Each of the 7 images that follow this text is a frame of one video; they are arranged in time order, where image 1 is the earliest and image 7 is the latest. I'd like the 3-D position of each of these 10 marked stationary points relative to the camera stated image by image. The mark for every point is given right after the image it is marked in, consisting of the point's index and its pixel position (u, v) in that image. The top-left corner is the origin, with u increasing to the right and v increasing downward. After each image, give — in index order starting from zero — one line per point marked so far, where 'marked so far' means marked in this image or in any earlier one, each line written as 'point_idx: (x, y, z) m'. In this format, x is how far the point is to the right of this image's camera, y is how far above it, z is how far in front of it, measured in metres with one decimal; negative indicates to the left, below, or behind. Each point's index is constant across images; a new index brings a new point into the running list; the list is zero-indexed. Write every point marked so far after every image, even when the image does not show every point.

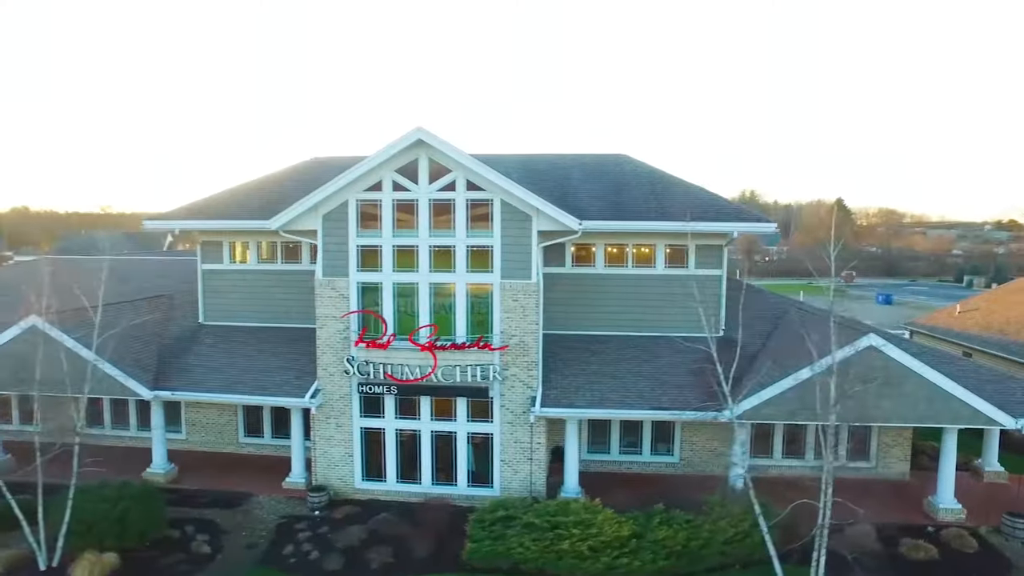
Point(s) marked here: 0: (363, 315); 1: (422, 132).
0: (-3.7, -0.7, +16.3) m
1: (-2.1, +3.7, +15.2) m
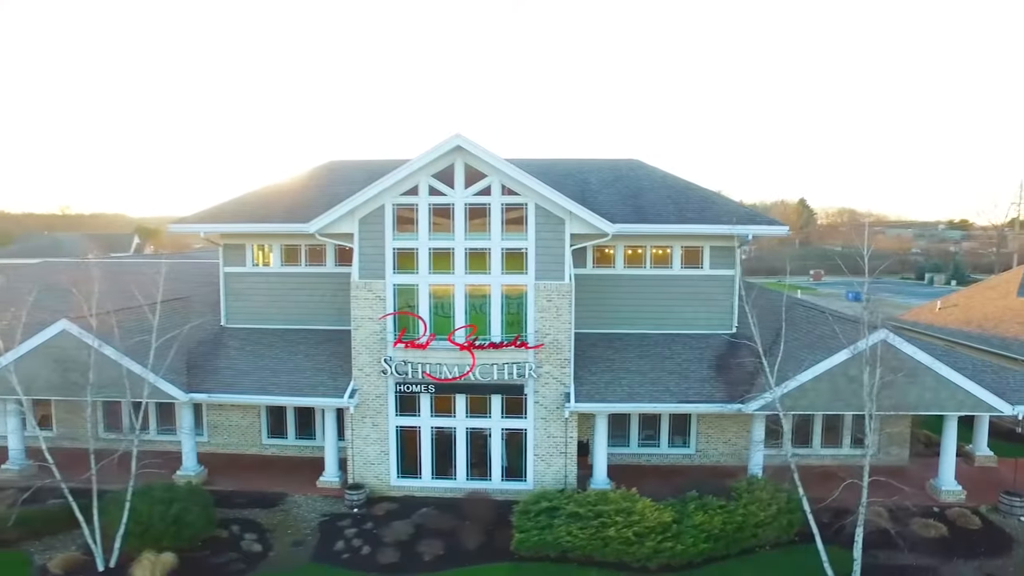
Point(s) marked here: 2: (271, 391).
0: (-2.8, -0.8, +16.7) m
1: (-1.2, +3.6, +15.7) m
2: (-6.3, -2.8, +17.3) m
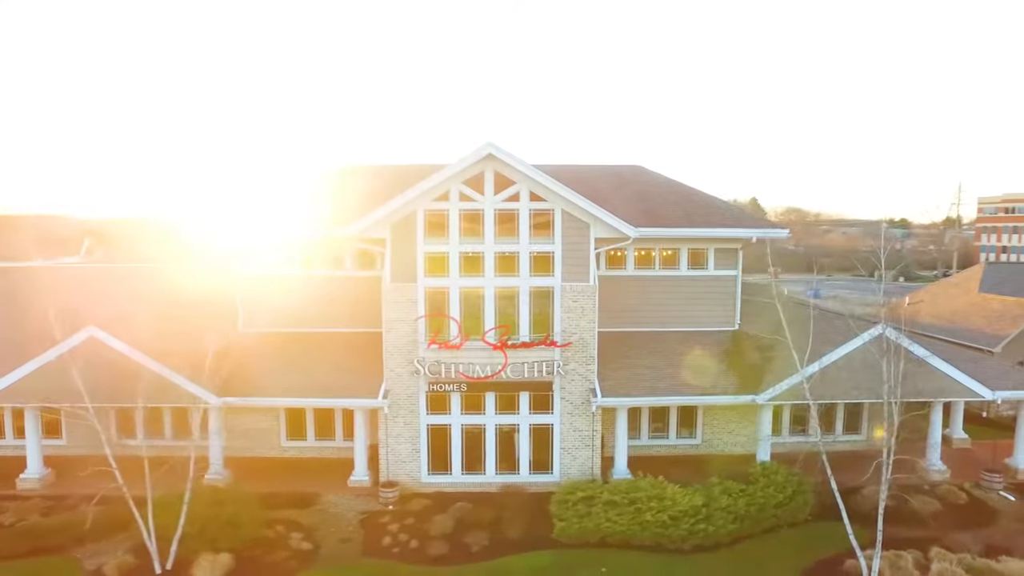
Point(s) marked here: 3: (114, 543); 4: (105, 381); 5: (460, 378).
0: (-2.1, -0.8, +17.3) m
1: (-0.5, +3.6, +16.4) m
2: (-5.6, -2.9, +17.6) m
3: (-9.0, -5.8, +14.6) m
4: (-10.6, -2.4, +17.0) m
5: (-1.3, -2.4, +17.2) m
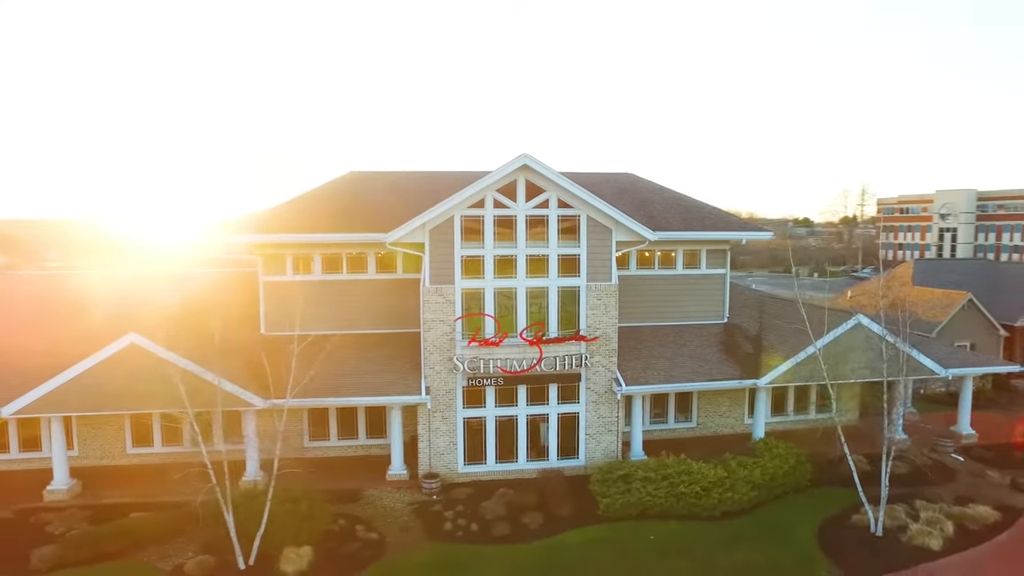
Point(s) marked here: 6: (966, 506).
0: (-1.2, -0.9, +18.4) m
1: (+0.4, +3.6, +17.7) m
2: (-4.7, -3.0, +18.3) m
3: (-7.7, -6.0, +14.9) m
4: (-9.6, -2.6, +17.0) m
5: (-0.4, -2.4, +18.4) m
6: (+11.6, -5.5, +16.5) m
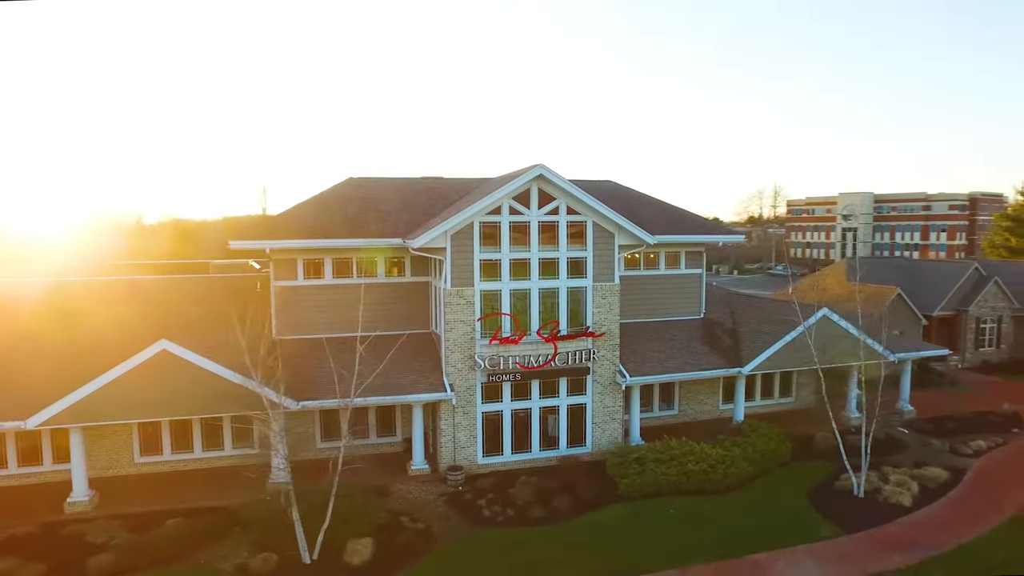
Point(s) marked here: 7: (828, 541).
0: (-0.8, -0.9, +19.5) m
1: (+0.9, +3.5, +19.1) m
2: (-4.2, -3.1, +19.0) m
3: (-6.6, -6.1, +15.2) m
4: (-8.9, -2.8, +17.1) m
5: (+0.1, -2.5, +19.7) m
6: (+12.3, -5.4, +19.3) m
7: (+7.7, -6.1, +15.5) m
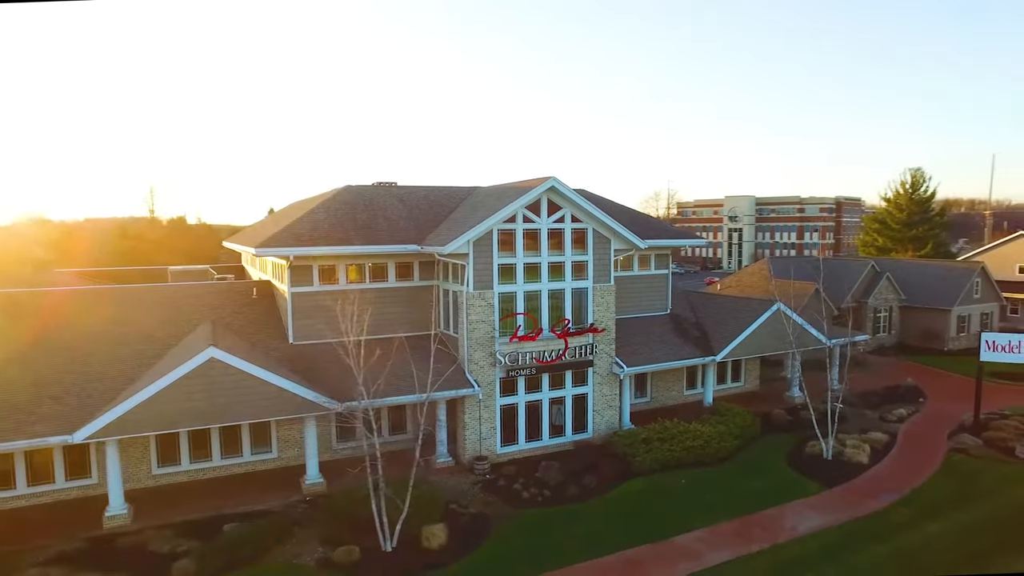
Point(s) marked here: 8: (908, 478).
0: (-0.3, -1.0, +21.1) m
1: (+1.4, +3.5, +20.9) m
2: (-3.5, -3.2, +20.0) m
3: (-5.2, -6.3, +15.9) m
4: (-7.8, -3.0, +17.3) m
5: (+0.6, -2.5, +21.4) m
6: (+12.7, -5.2, +23.2) m
7: (+8.8, -6.0, +18.7) m
8: (+12.3, -5.9, +20.0) m
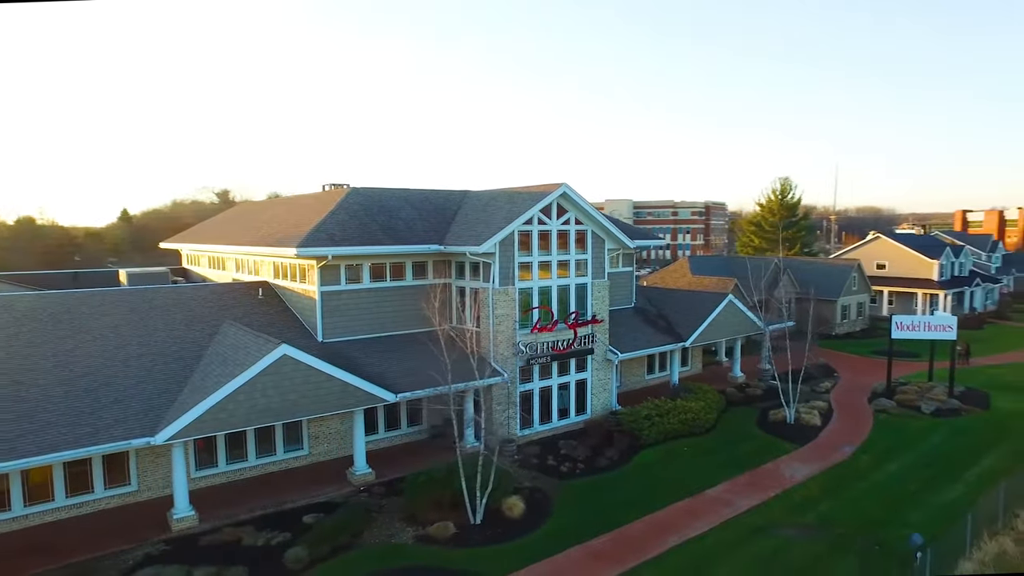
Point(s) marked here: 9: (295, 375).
0: (+0.4, -0.9, +23.0) m
1: (+1.9, +3.7, +23.2) m
2: (-2.5, -3.2, +21.2) m
3: (-3.2, -6.2, +16.8) m
4: (-6.1, -2.9, +17.7) m
5: (+1.2, -2.4, +23.4) m
6: (+12.7, -4.9, +27.7) m
7: (+9.9, -5.7, +22.5) m
8: (+12.9, -5.5, +24.5) m
9: (-6.0, -2.3, +17.6) m
